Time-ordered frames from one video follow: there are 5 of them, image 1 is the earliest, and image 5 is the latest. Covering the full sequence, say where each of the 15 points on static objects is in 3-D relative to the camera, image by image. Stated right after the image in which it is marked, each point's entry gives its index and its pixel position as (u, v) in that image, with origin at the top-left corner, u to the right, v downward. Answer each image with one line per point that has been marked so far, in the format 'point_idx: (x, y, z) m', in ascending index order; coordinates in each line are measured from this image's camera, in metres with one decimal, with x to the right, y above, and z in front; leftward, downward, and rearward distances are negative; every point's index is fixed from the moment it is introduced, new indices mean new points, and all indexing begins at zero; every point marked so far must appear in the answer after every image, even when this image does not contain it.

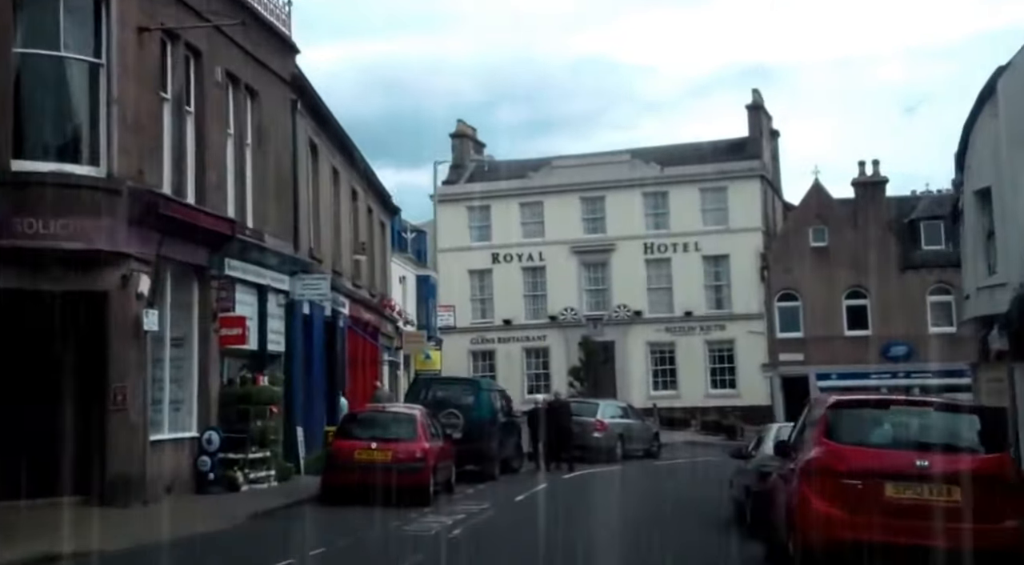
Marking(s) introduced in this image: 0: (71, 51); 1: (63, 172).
0: (-5.1, +2.7, +14.8) m
1: (-5.1, +1.3, +14.6) m
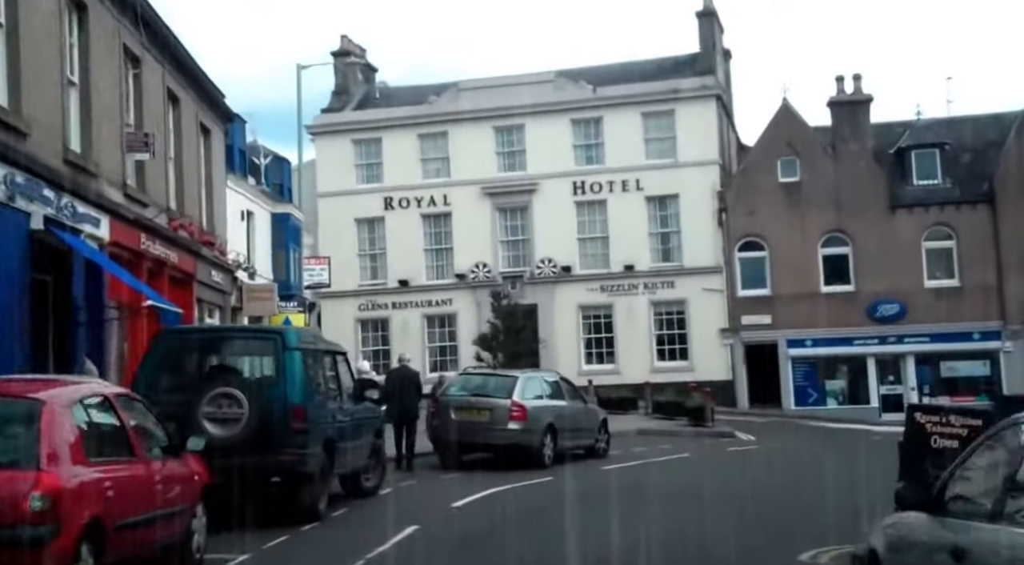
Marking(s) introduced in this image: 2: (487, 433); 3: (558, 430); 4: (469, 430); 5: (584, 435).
0: (-6.2, +3.7, +4.4) m
1: (-6.2, +2.3, +4.1) m
2: (-0.4, -2.1, +17.8) m
3: (+0.7, -2.1, +18.8) m
4: (-0.7, -2.0, +17.9) m
5: (+1.1, -2.4, +19.8) m
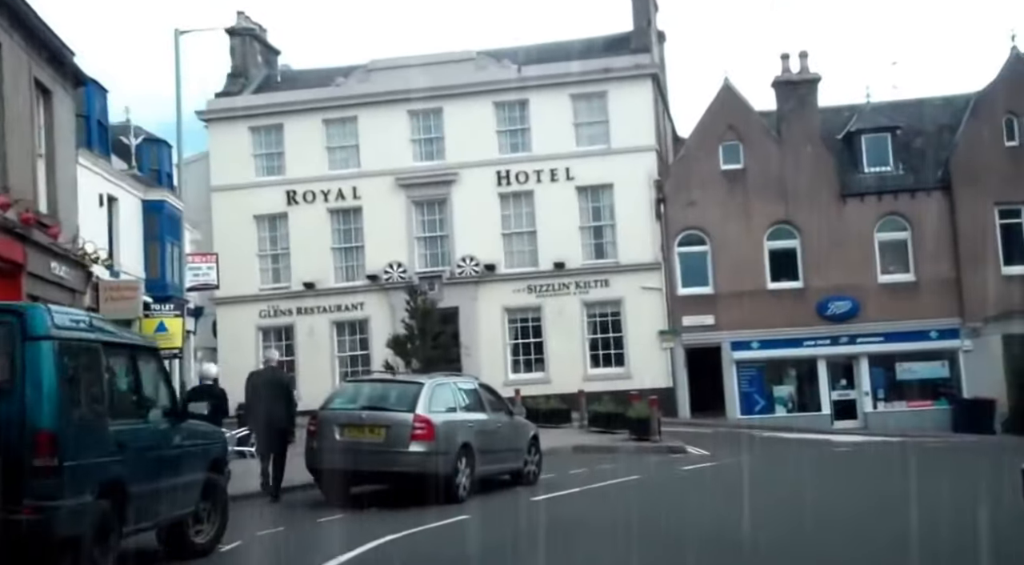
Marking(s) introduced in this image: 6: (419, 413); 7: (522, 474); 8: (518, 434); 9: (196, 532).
0: (-6.5, +4.0, +0.1) m
1: (-6.5, +2.6, -0.1) m
2: (-1.4, -1.9, +13.8) m
3: (-0.4, -1.9, +14.8) m
4: (-1.7, -1.8, +13.9) m
5: (0.0, -2.1, +15.9) m
6: (-1.0, -1.4, +14.0) m
7: (+0.1, -2.5, +16.6) m
8: (+0.1, -1.9, +16.3) m
9: (-2.3, -1.9, +9.5) m
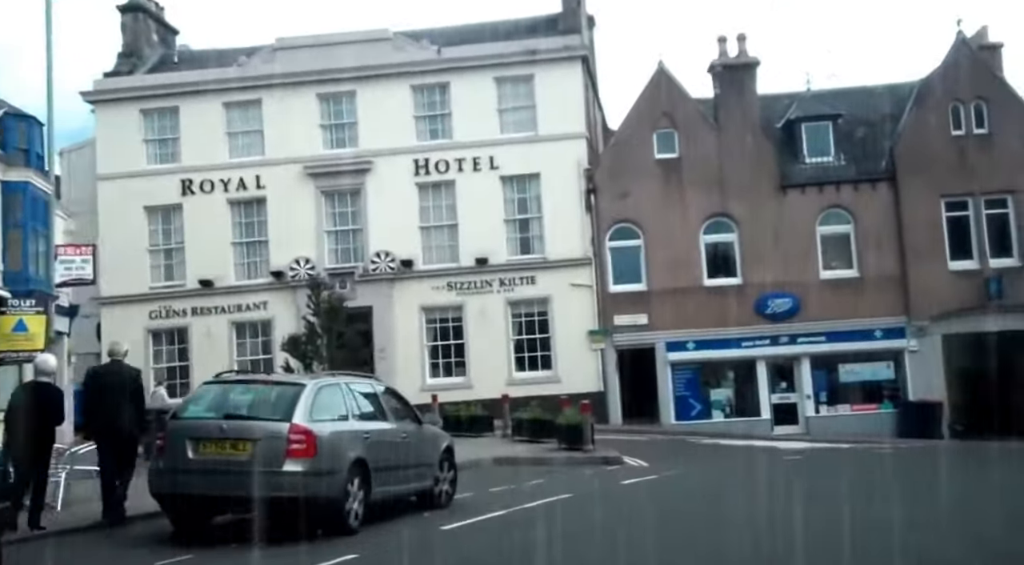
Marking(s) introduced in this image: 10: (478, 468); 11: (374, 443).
0: (-6.6, +4.3, -3.1) m
1: (-6.5, +2.9, -3.3) m
2: (-2.2, -1.7, +10.8) m
3: (-1.3, -1.7, +12.0) m
4: (-2.5, -1.6, +10.9) m
5: (-1.0, -1.9, +13.1) m
6: (-1.9, -1.2, +11.1) m
7: (-0.8, -2.3, +13.7) m
8: (-0.9, -1.7, +13.4) m
9: (-2.9, -1.6, +6.5) m
10: (-0.5, -2.9, +19.8) m
11: (-1.3, -1.5, +12.1) m
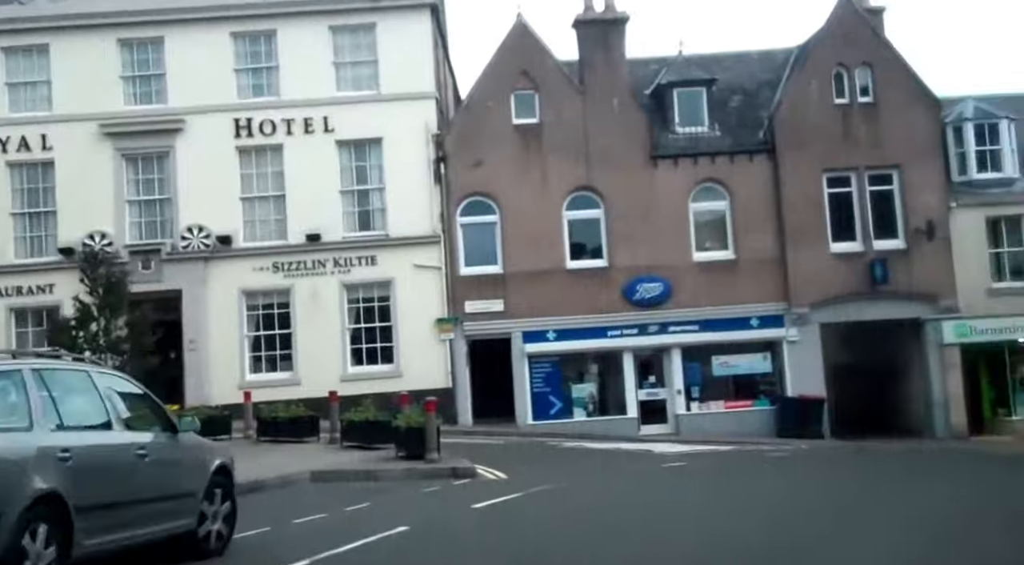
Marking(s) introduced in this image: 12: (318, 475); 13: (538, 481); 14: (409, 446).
0: (-6.0, +4.7, -8.1) m
1: (-5.9, +3.3, -8.3) m
2: (-3.3, -1.2, +6.2) m
3: (-2.5, -1.3, +7.4) m
4: (-3.6, -1.2, +6.2) m
5: (-2.3, -1.5, +8.5) m
6: (-2.9, -0.8, +6.5) m
7: (-2.2, -1.8, +9.2) m
8: (-2.3, -1.3, +8.9) m
9: (-3.5, -1.2, +1.8) m
10: (-2.6, -2.4, +15.3) m
11: (-2.5, -1.1, +7.6) m
12: (-2.4, -2.4, +16.1) m
13: (+0.4, -2.9, +18.8) m
14: (-1.4, -2.3, +17.9) m
